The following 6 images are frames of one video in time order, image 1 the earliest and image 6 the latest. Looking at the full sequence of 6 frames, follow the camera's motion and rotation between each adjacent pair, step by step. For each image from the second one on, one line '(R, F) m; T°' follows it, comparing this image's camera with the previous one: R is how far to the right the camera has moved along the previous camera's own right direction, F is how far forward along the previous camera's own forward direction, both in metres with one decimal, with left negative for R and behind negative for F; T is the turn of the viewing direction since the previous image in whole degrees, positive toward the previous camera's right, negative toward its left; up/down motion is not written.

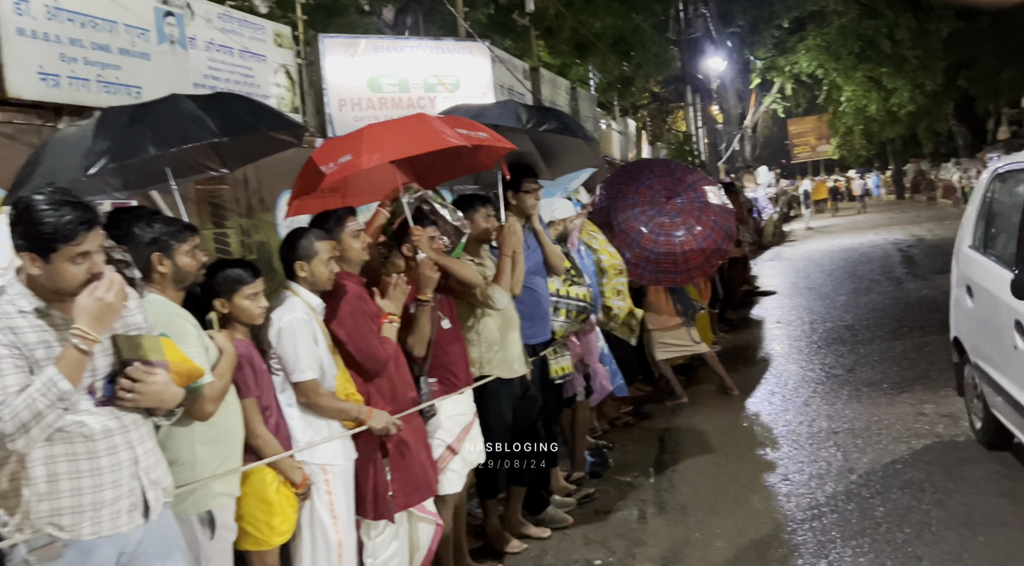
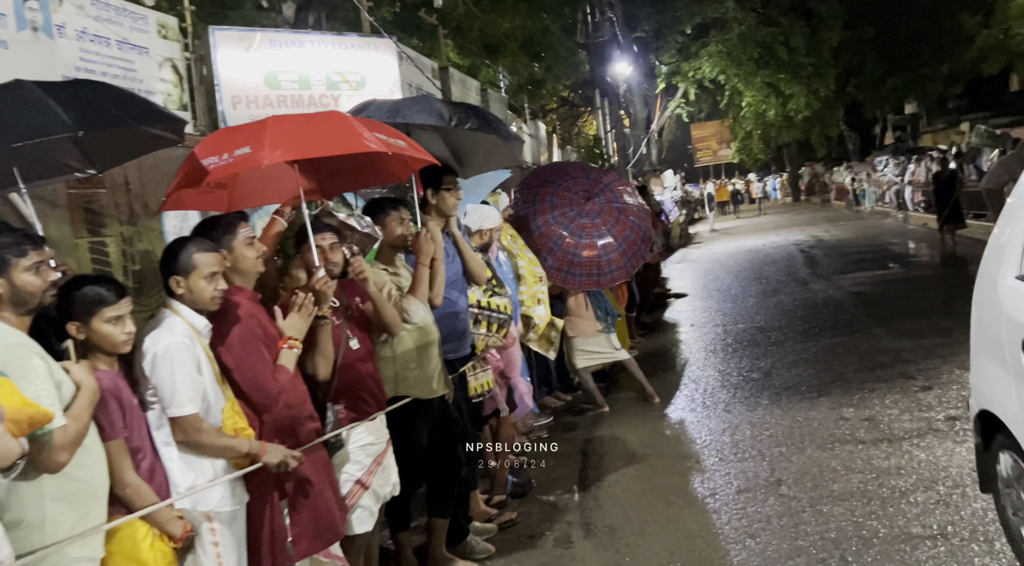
(0.0, +0.3) m; +6°
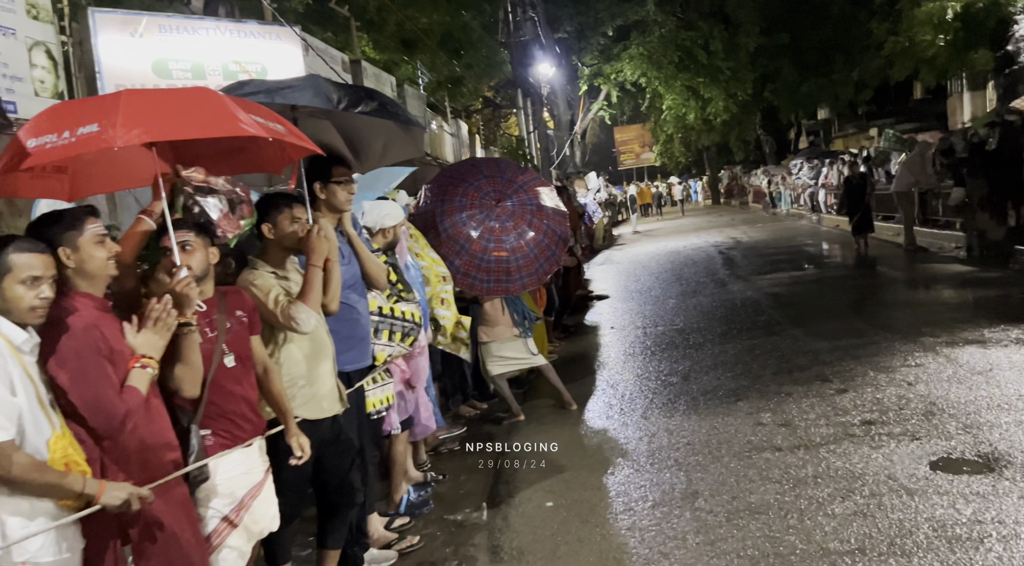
(+0.1, +0.3) m; +5°
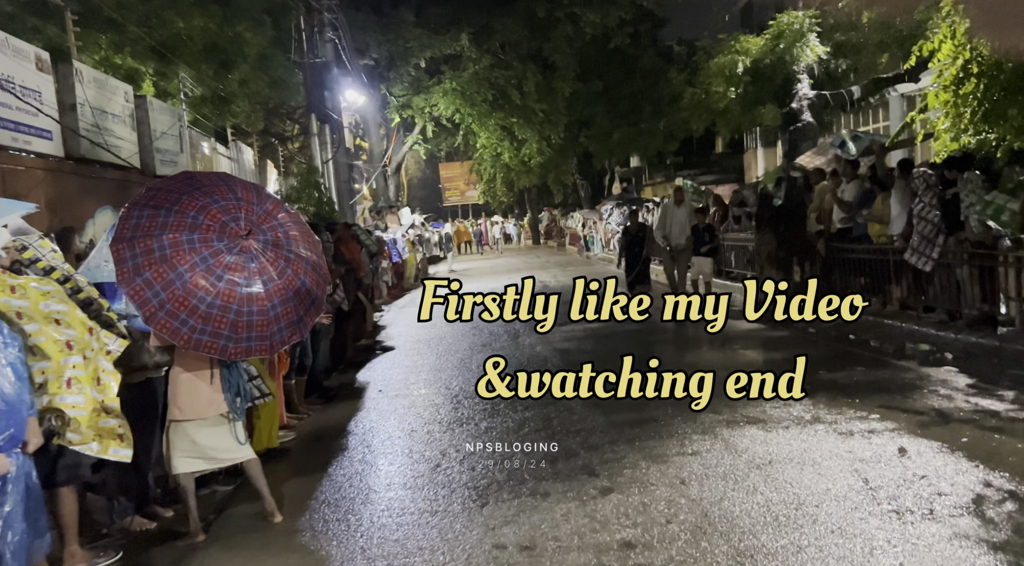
(+0.8, +1.2) m; +12°
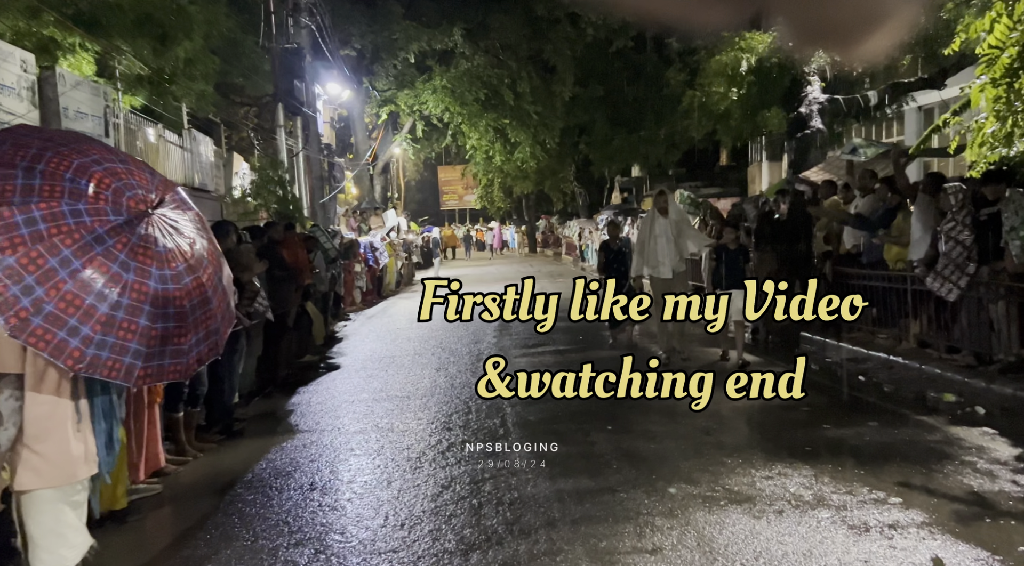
(+0.5, +1.4) m; 0°
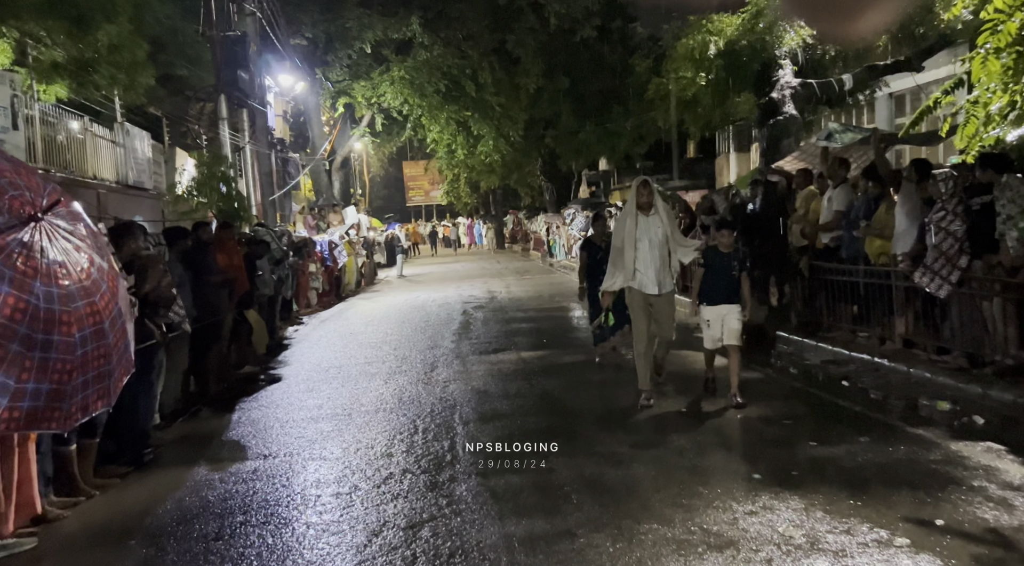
(+0.2, +0.8) m; +2°
